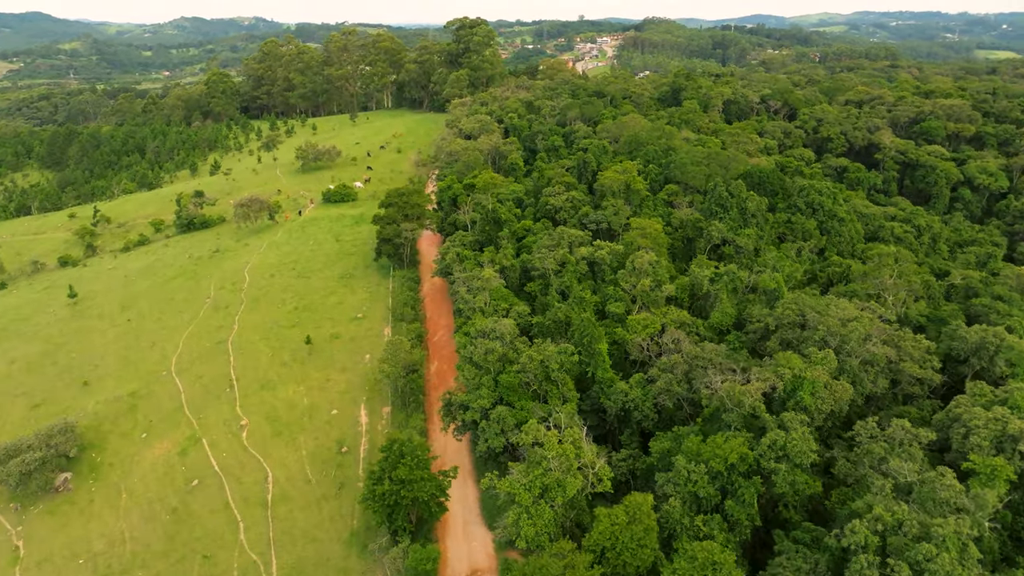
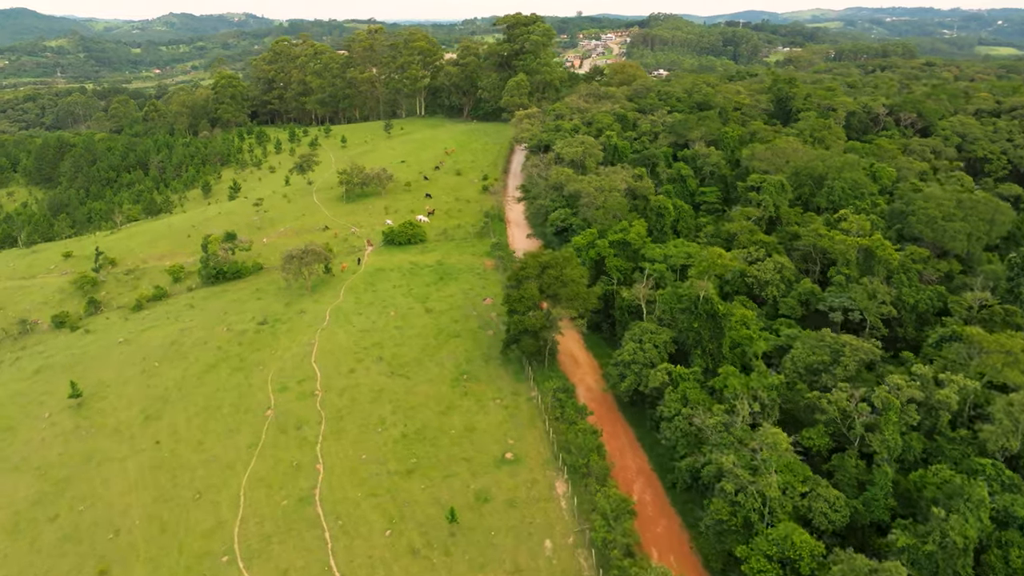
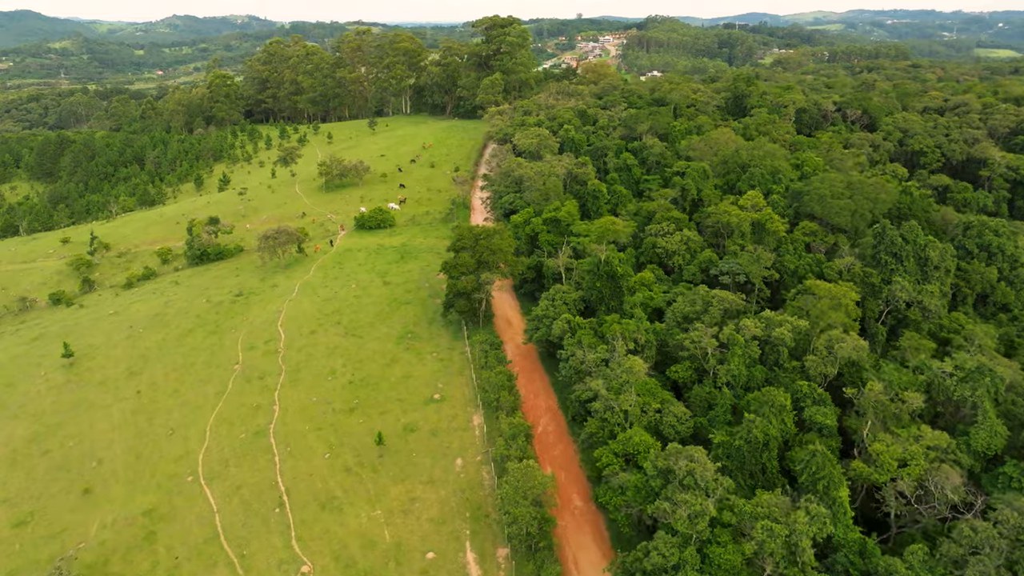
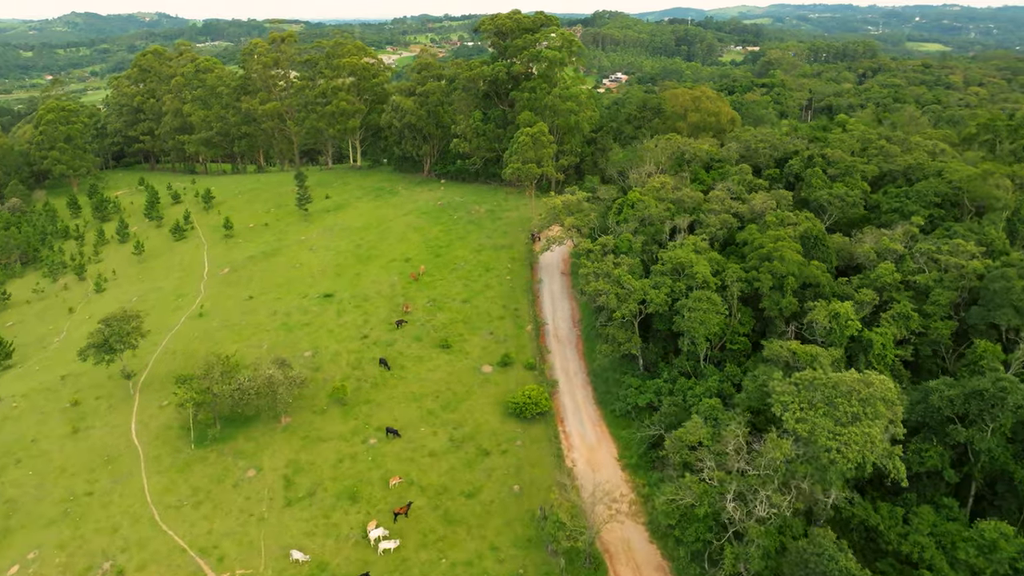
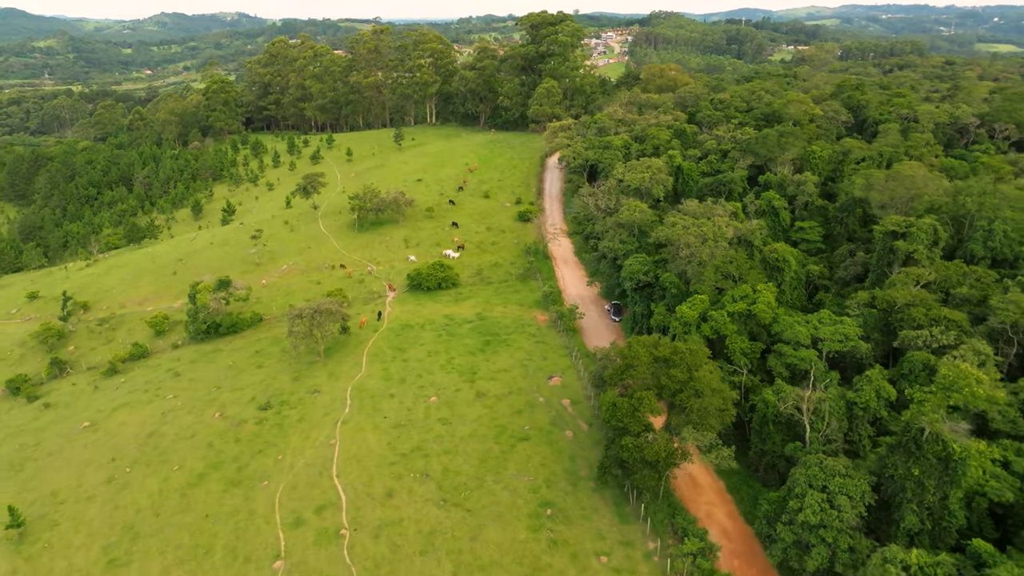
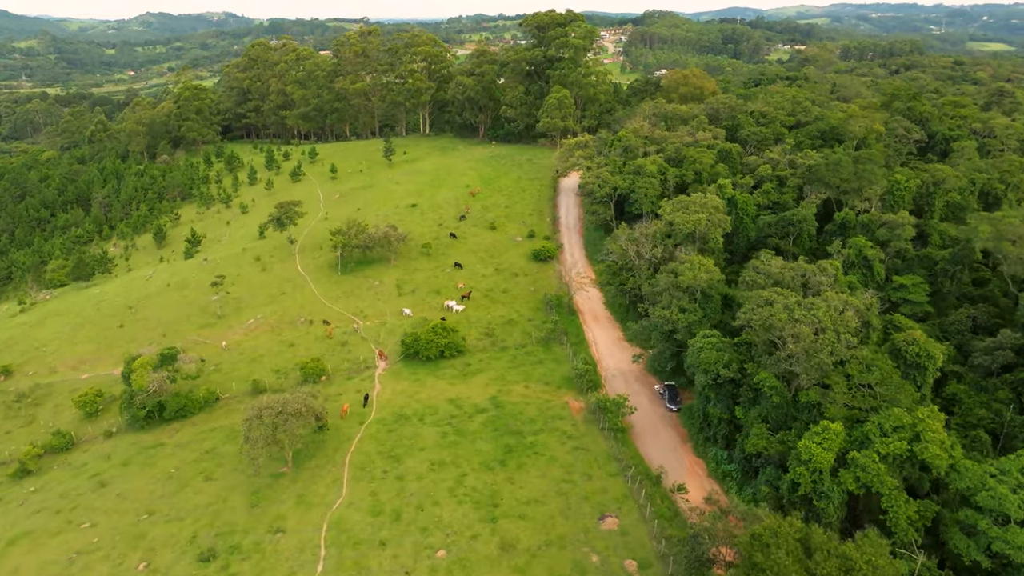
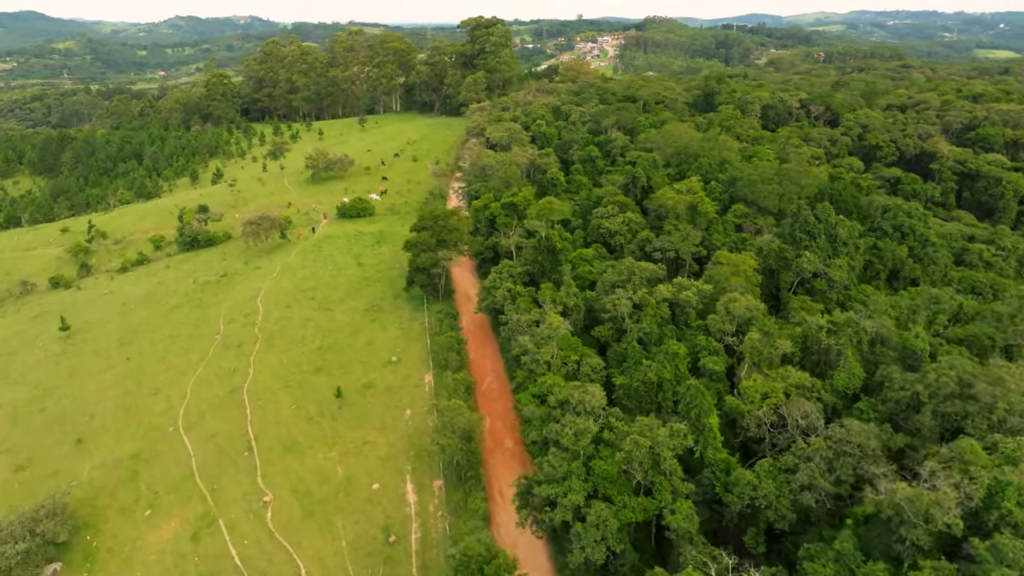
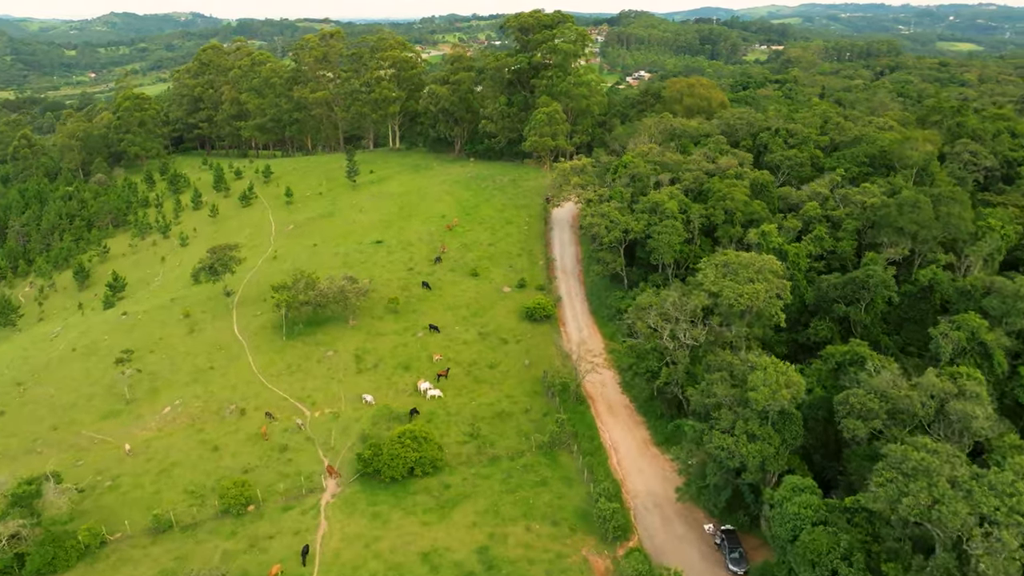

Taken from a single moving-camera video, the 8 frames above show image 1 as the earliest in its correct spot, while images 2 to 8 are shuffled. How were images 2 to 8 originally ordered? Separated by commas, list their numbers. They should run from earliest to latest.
7, 3, 2, 5, 6, 8, 4
